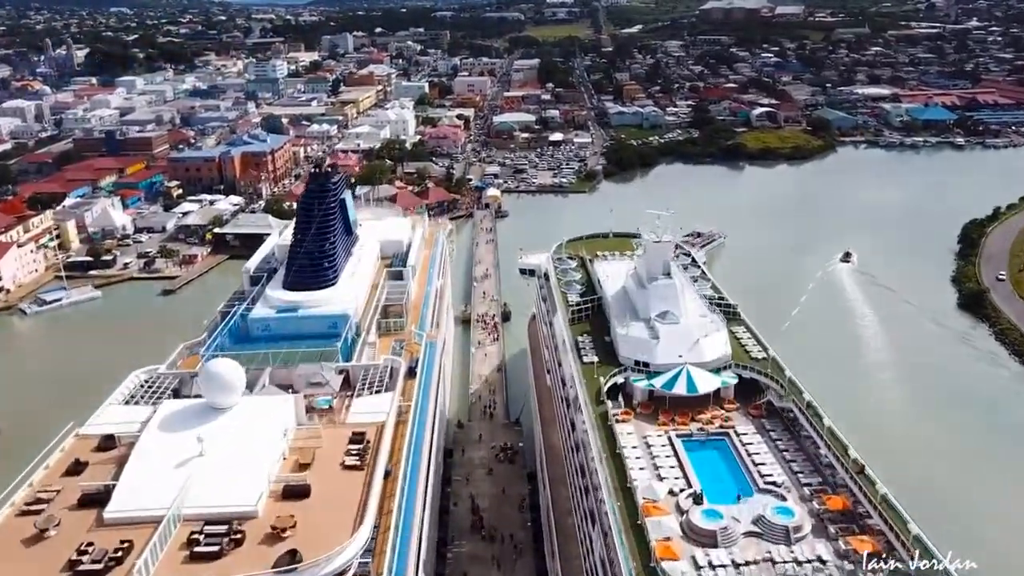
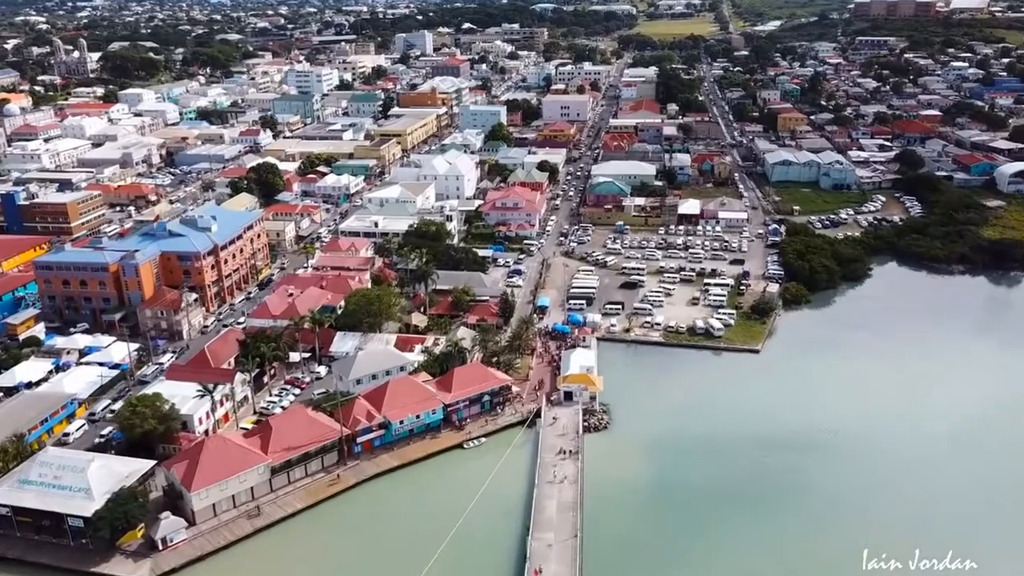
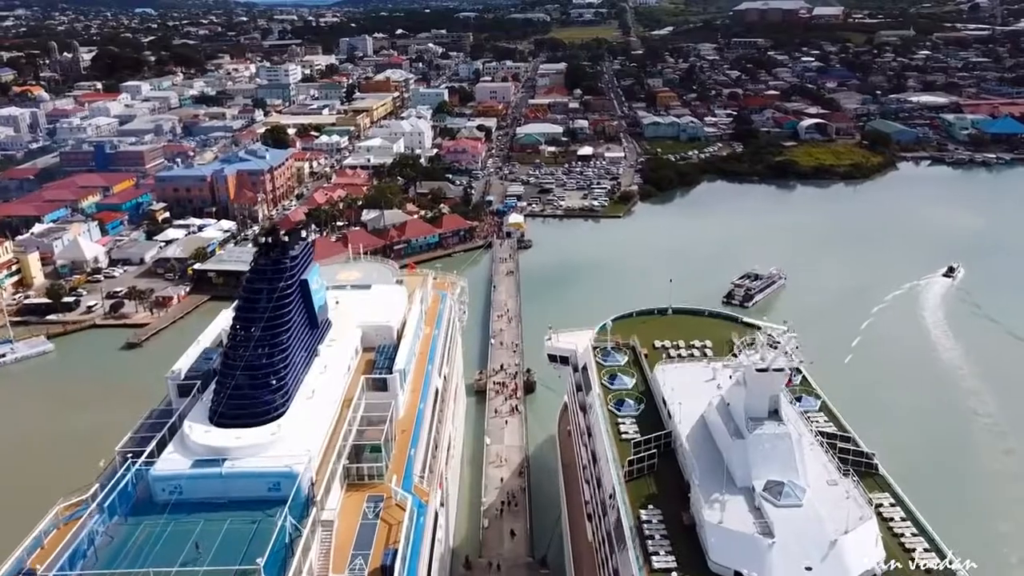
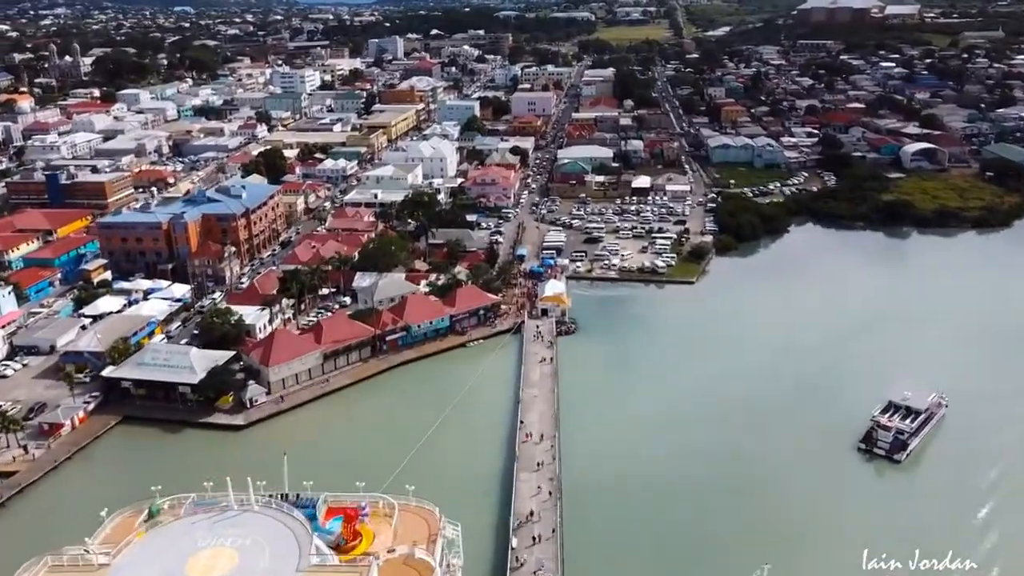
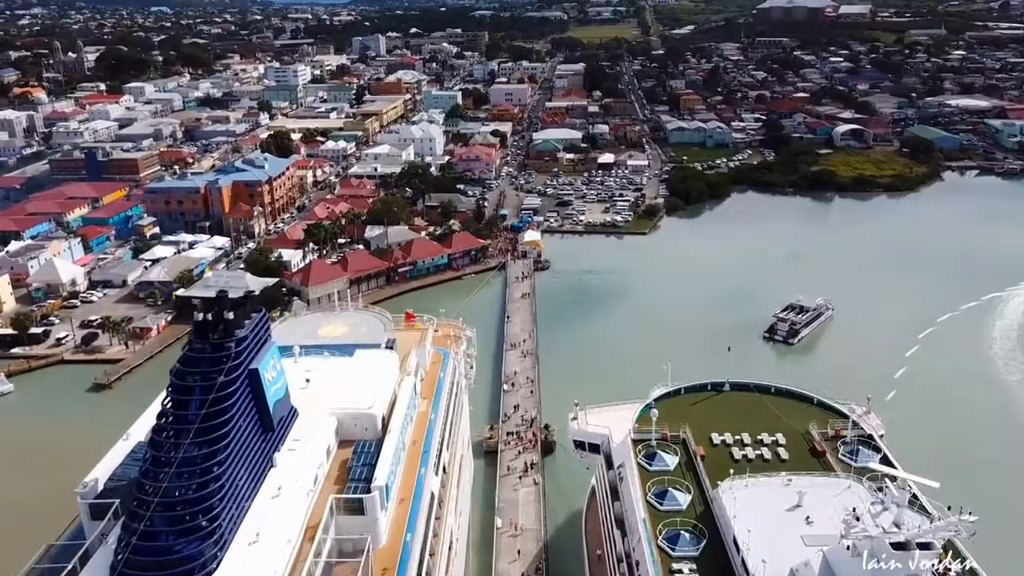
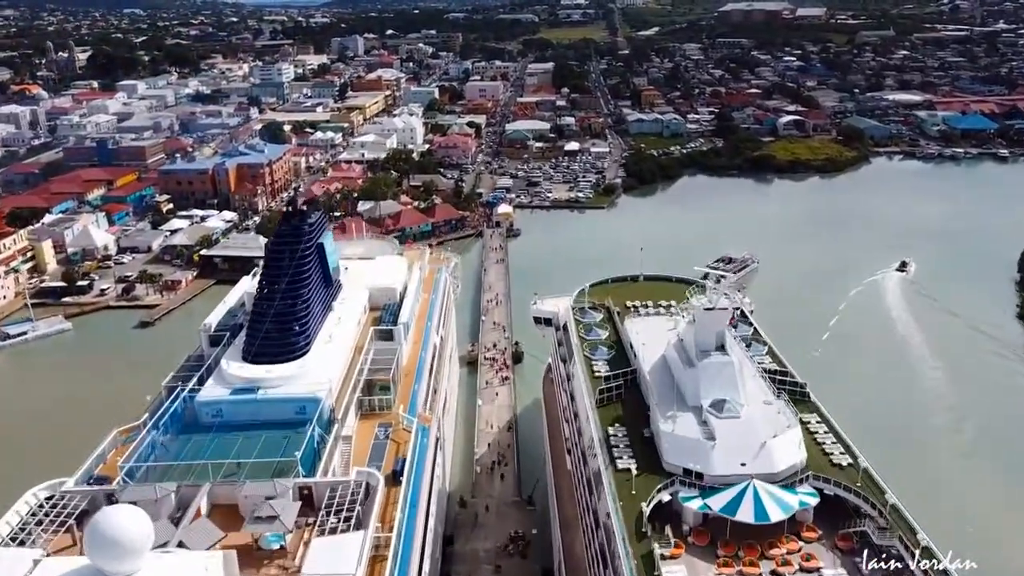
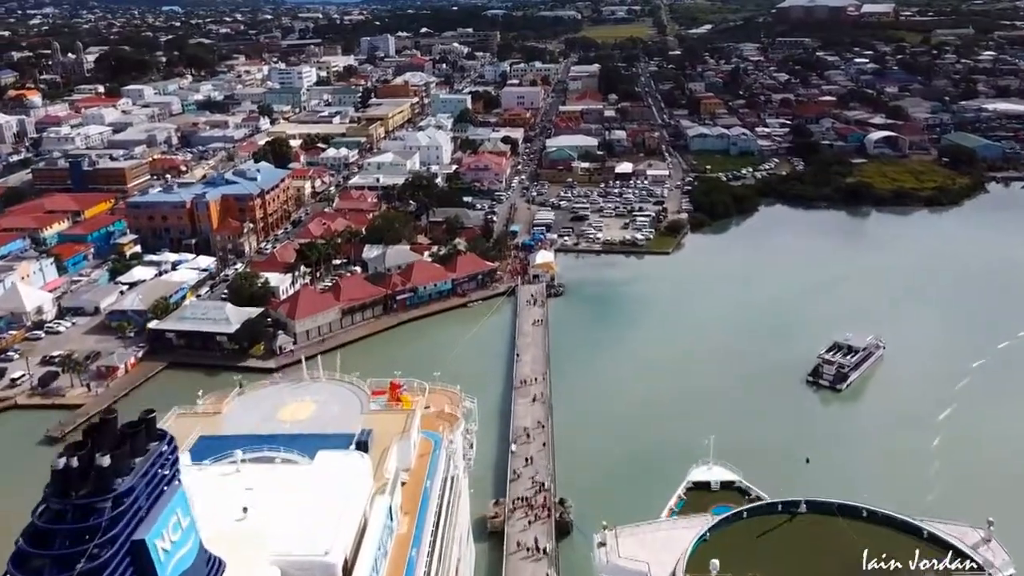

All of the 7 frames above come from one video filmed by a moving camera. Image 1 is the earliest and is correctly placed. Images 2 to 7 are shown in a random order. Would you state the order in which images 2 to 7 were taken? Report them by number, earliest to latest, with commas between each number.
6, 3, 5, 7, 4, 2
